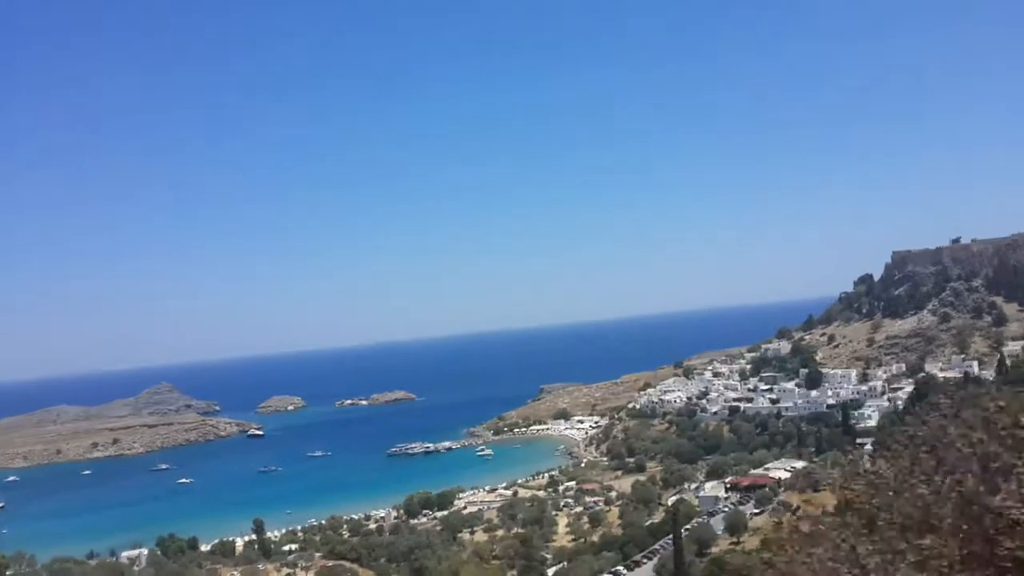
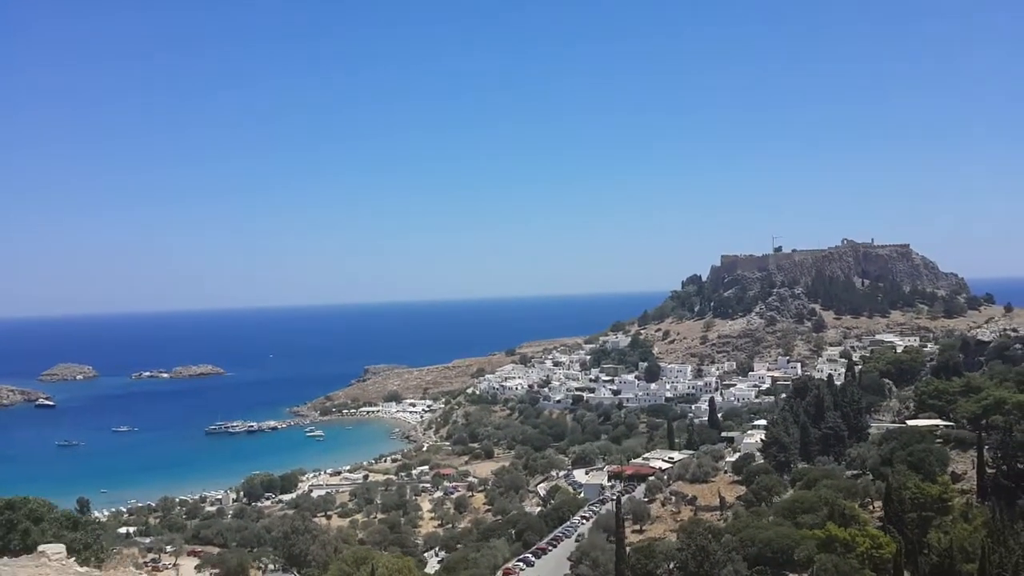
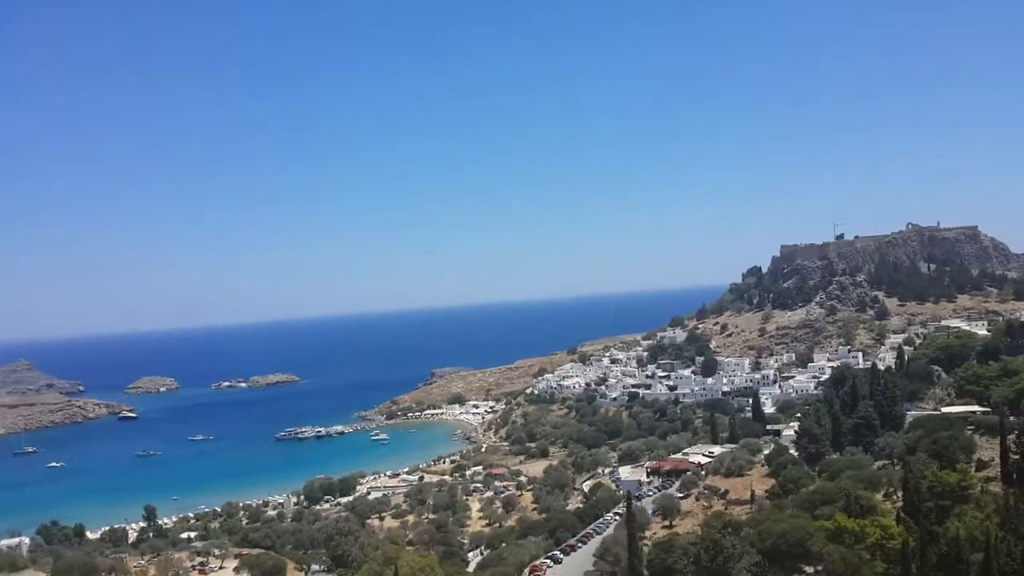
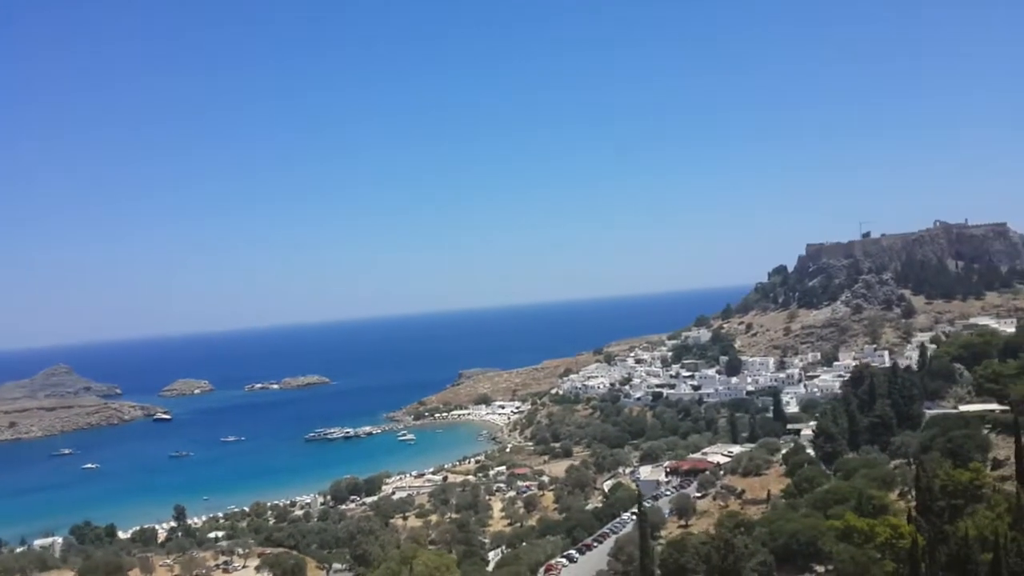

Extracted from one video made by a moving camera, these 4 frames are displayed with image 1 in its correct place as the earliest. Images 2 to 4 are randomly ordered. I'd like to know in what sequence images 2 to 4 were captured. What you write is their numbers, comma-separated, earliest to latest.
4, 3, 2
